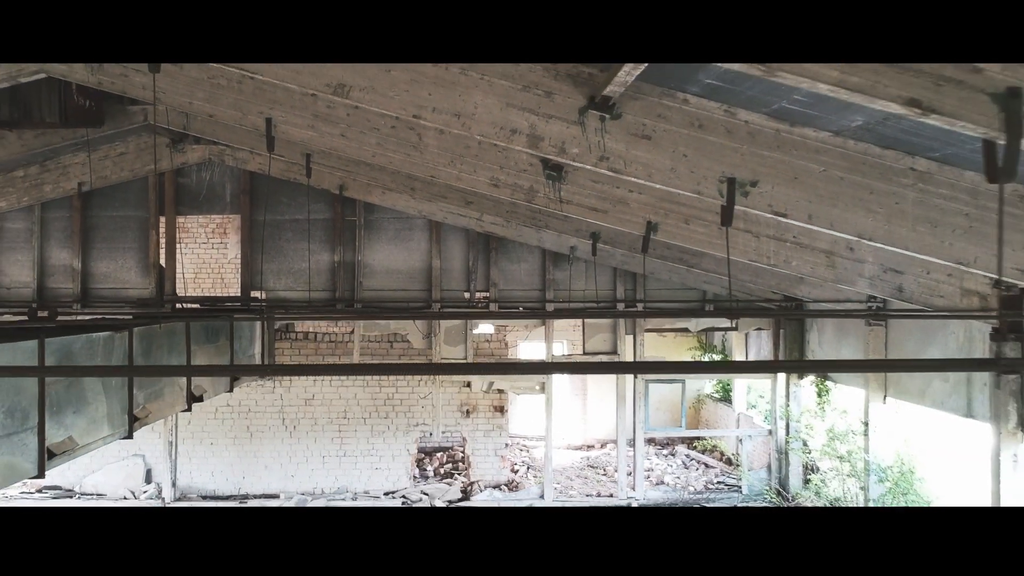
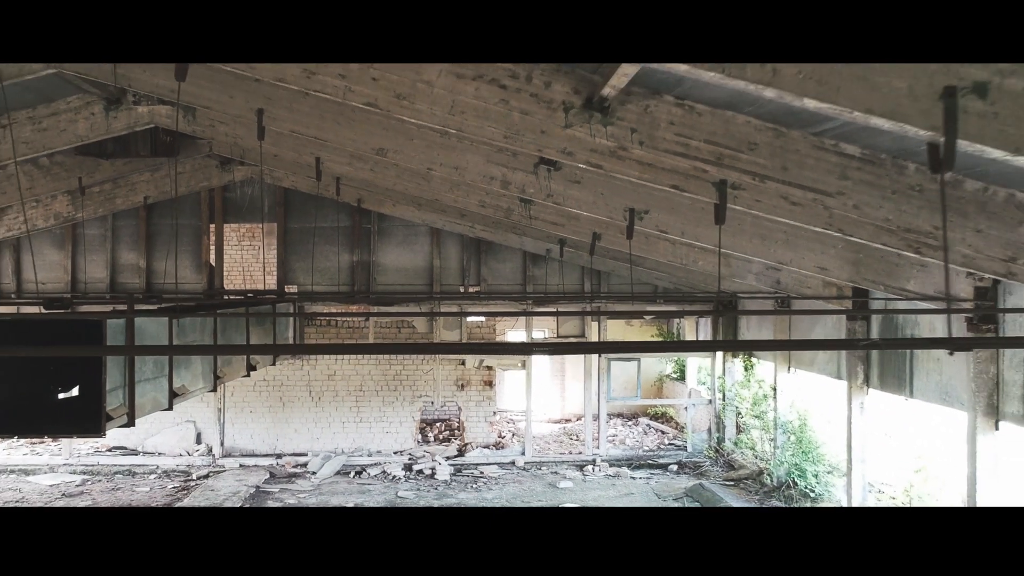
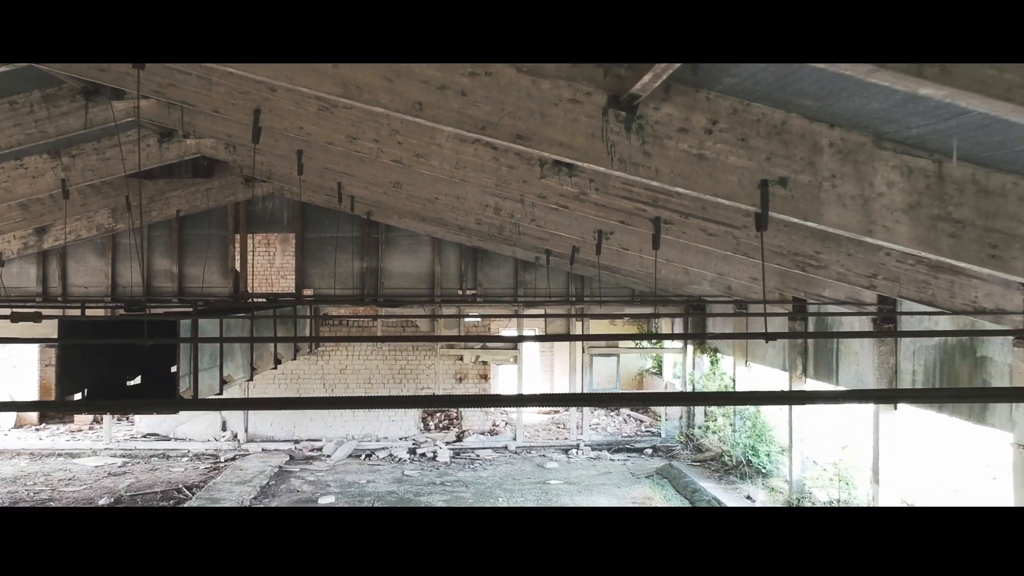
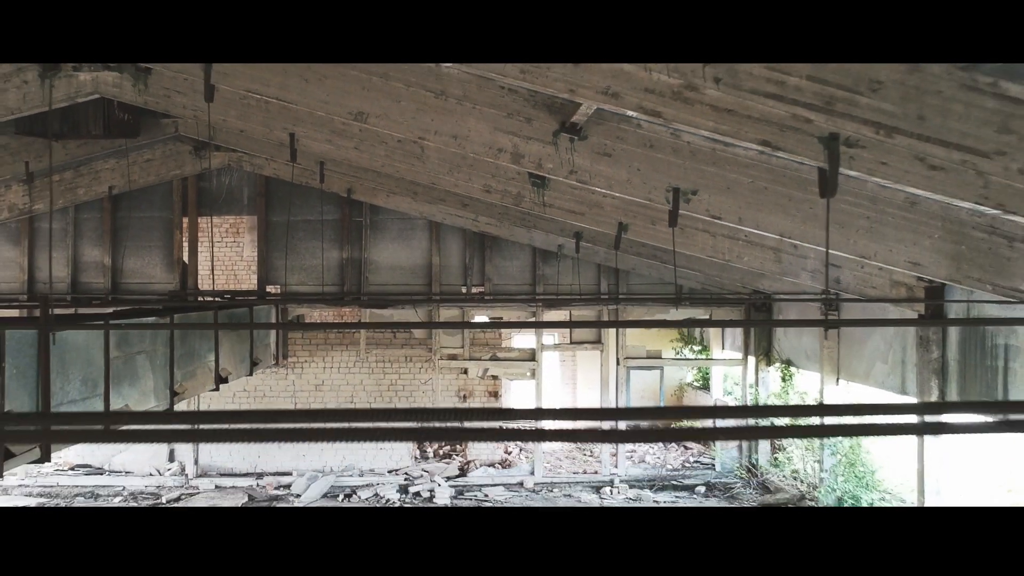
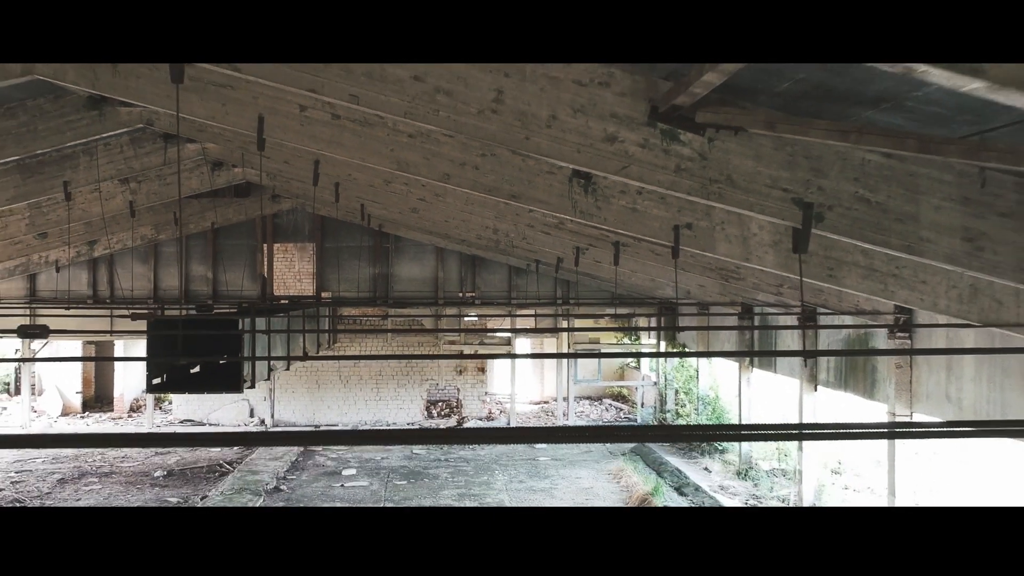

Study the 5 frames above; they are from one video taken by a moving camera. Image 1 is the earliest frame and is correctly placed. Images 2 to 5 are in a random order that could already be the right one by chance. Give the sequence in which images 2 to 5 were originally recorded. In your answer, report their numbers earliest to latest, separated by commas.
4, 2, 3, 5
